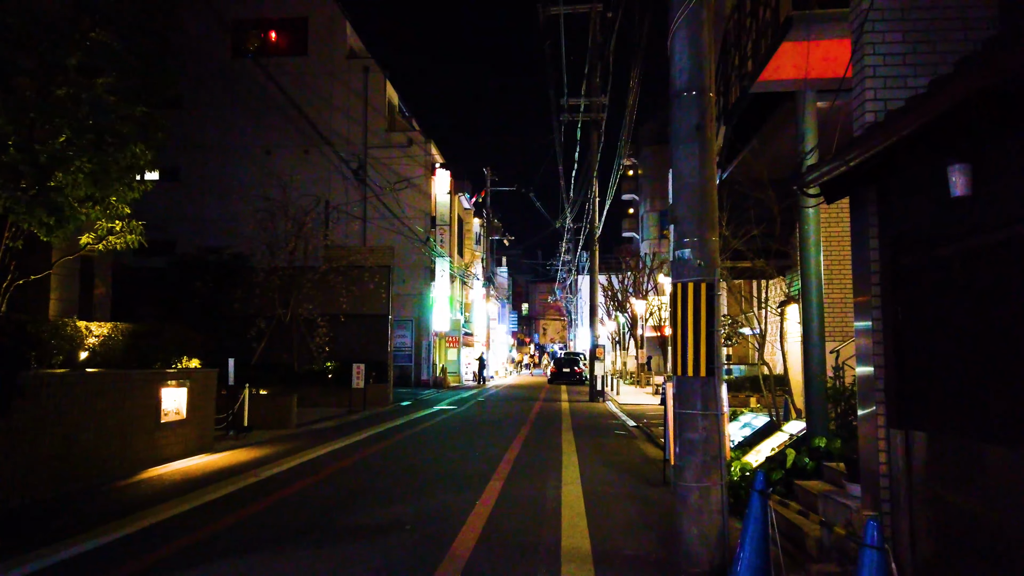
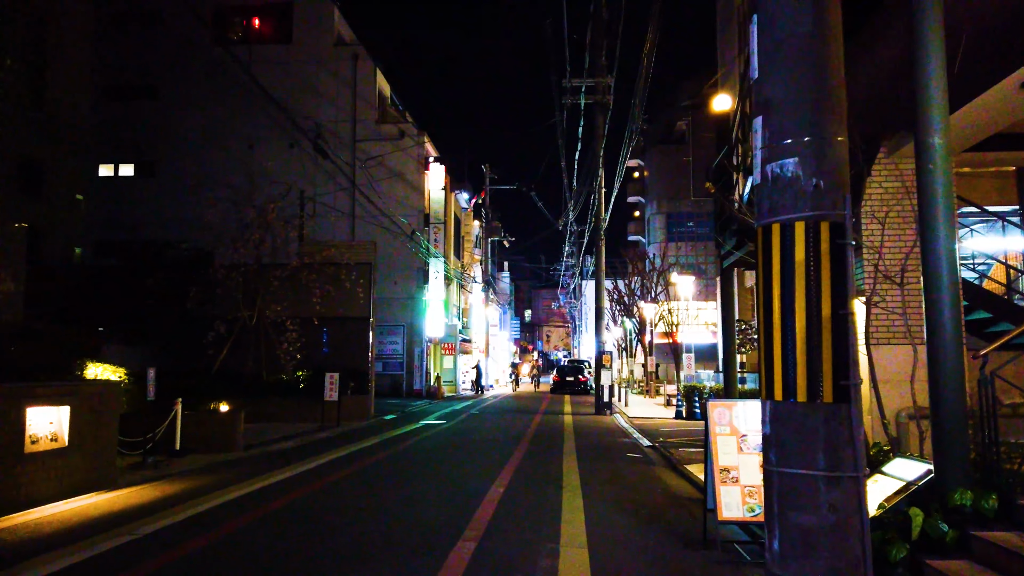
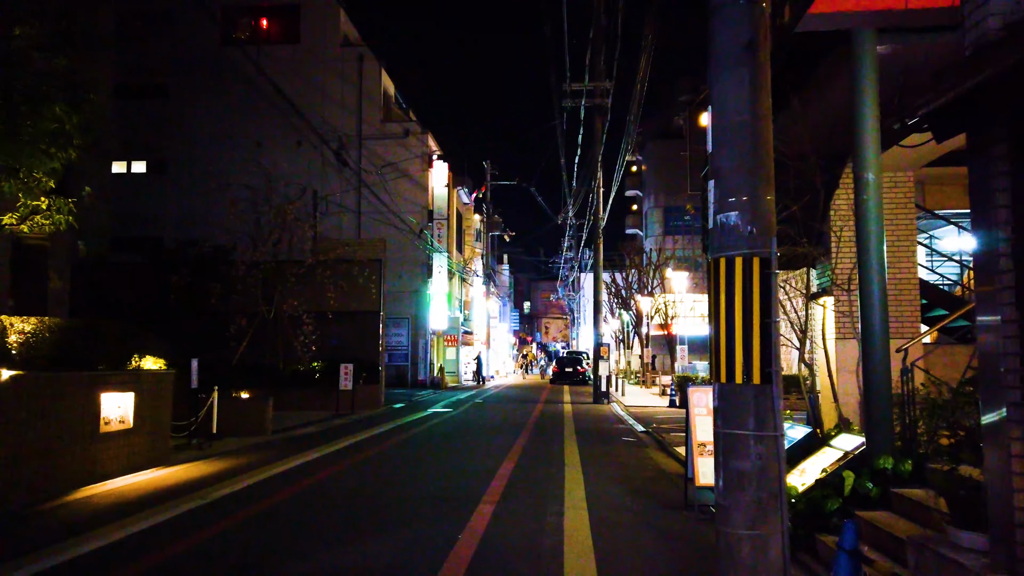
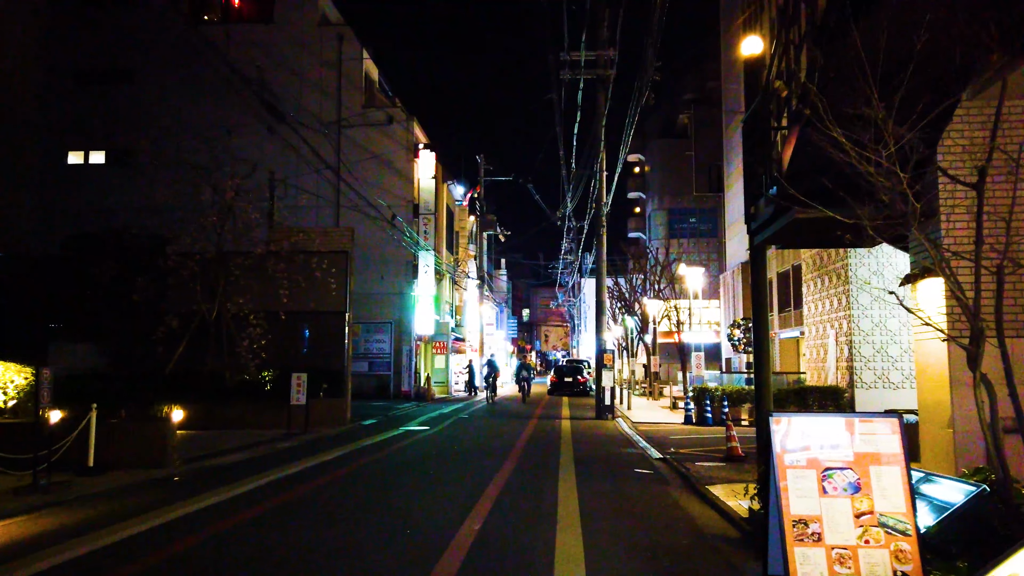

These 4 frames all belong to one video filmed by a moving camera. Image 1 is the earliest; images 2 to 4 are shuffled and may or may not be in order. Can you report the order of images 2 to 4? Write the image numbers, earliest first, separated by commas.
3, 2, 4
